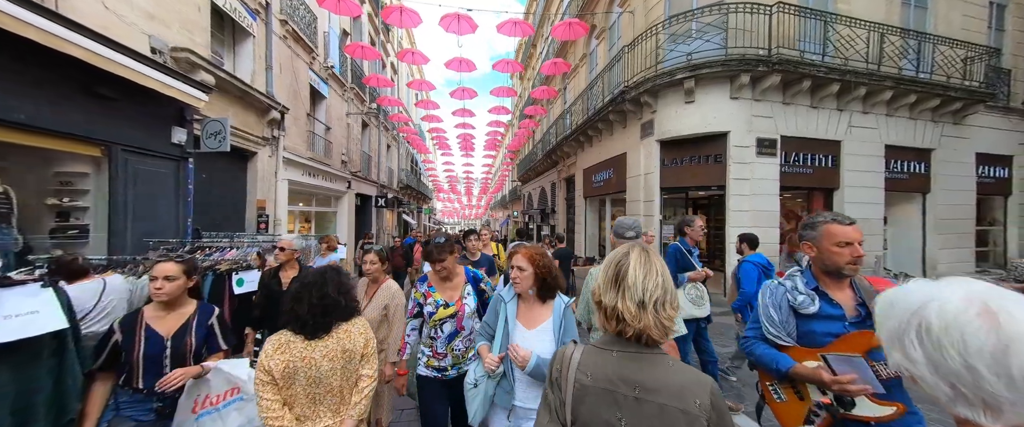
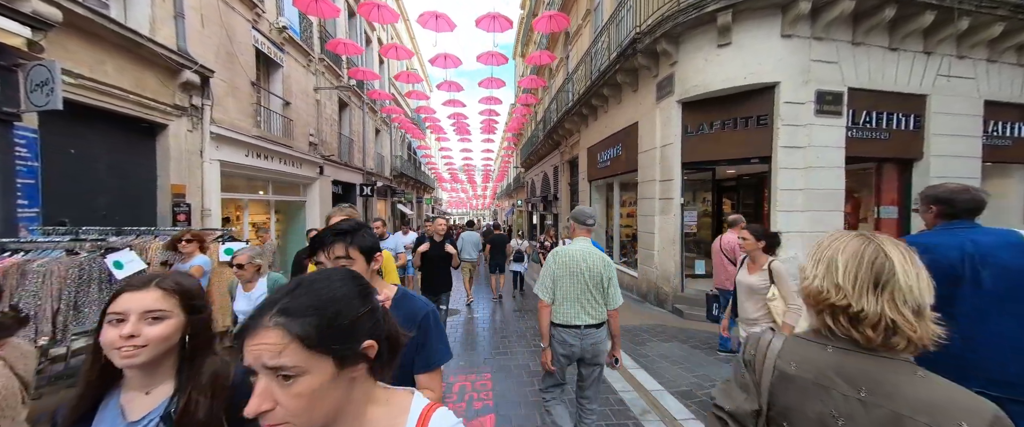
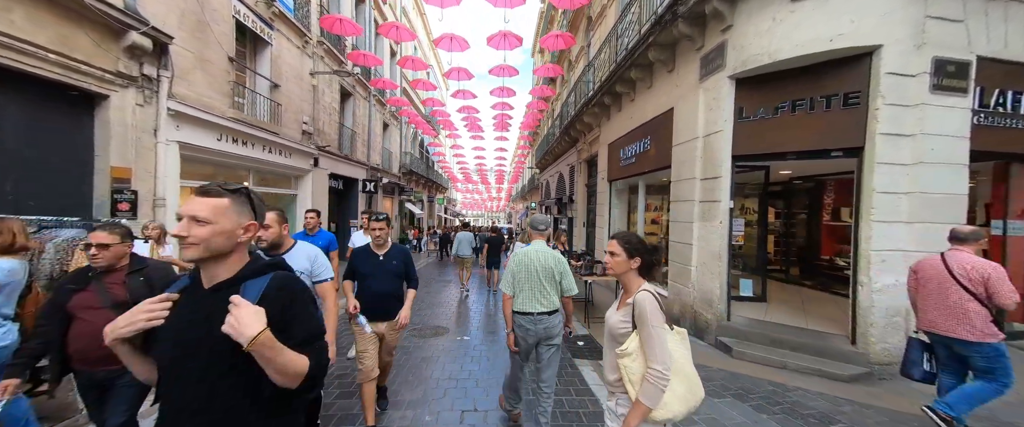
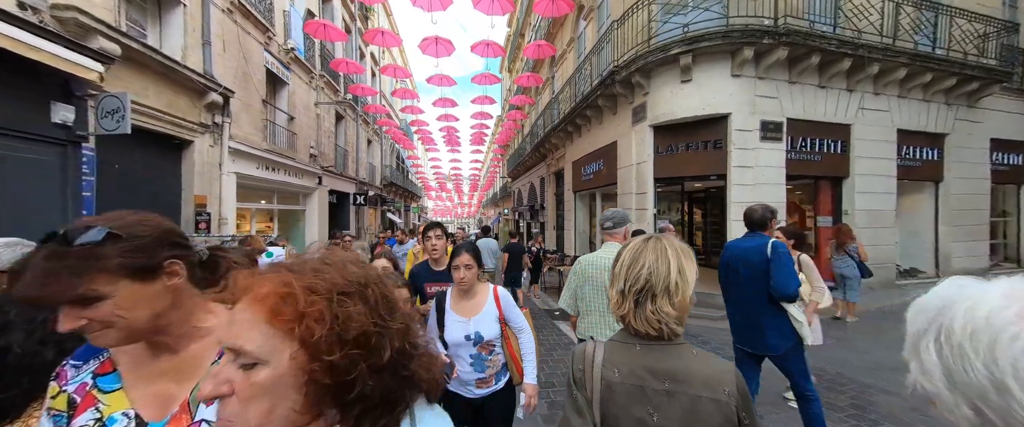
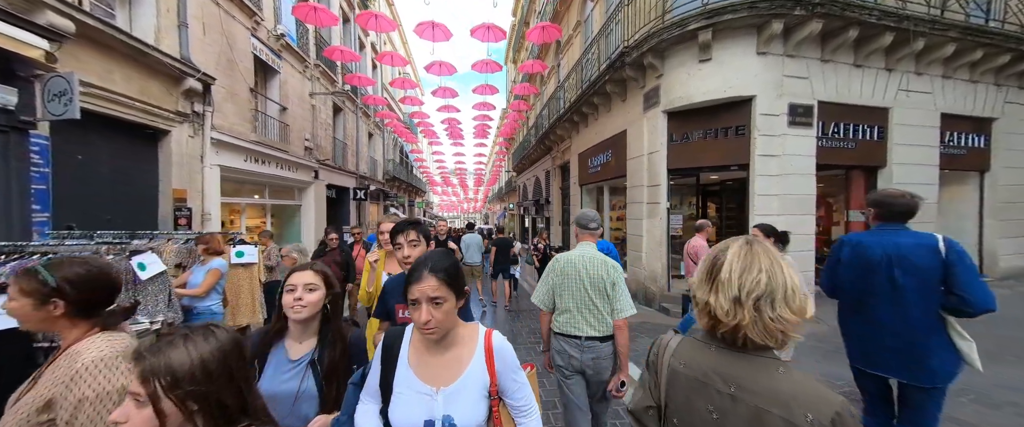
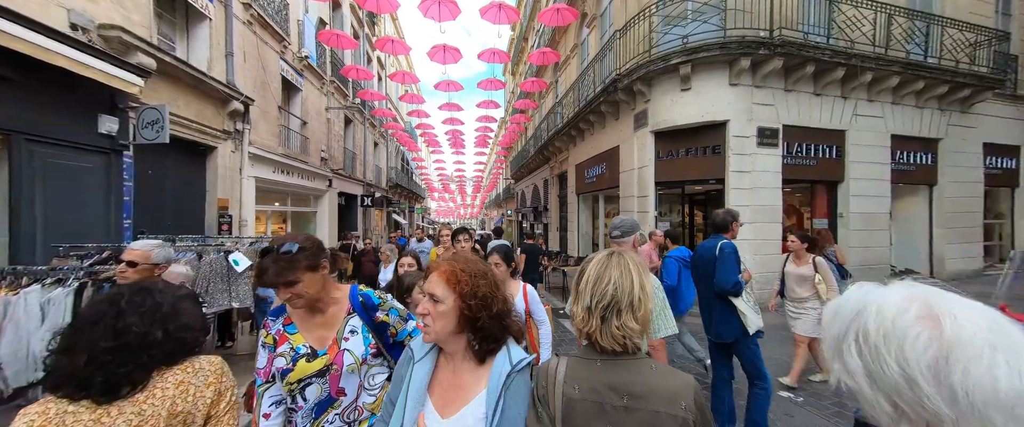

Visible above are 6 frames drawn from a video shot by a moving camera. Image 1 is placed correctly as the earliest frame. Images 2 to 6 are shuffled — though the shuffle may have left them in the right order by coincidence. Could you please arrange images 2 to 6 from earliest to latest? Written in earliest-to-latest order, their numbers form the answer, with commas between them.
6, 4, 5, 2, 3
